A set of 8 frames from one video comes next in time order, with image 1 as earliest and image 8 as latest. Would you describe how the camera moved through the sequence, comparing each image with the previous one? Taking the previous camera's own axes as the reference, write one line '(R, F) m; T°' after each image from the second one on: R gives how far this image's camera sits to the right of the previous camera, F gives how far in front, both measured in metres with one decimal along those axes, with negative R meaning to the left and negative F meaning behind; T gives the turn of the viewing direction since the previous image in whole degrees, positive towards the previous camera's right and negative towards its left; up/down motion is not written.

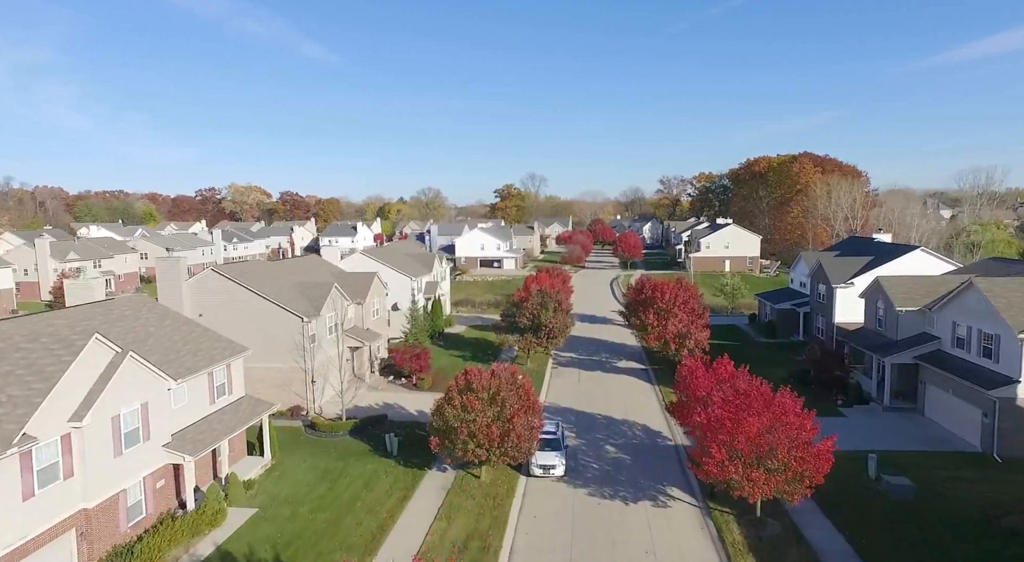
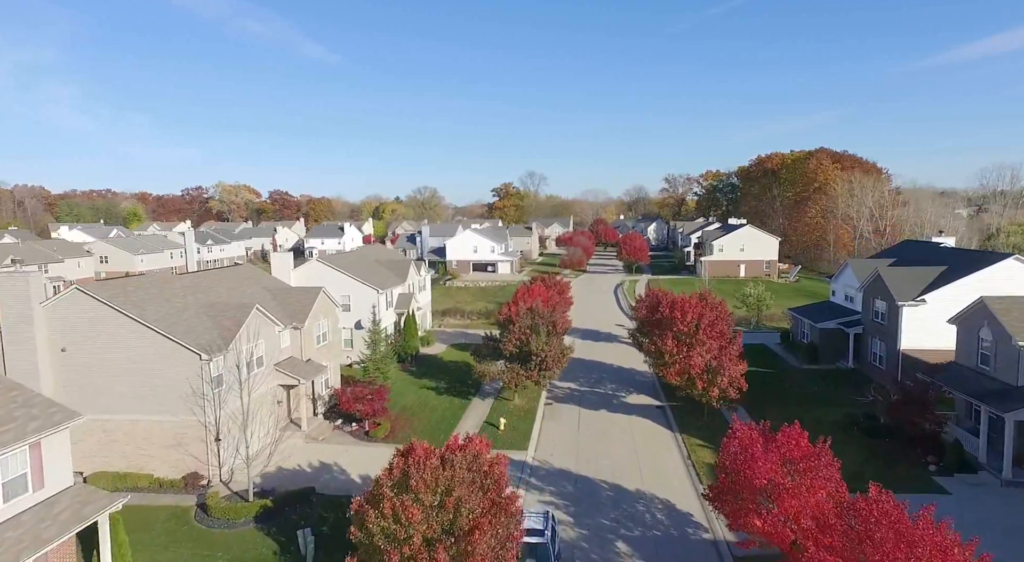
(+0.7, +6.9) m; 0°
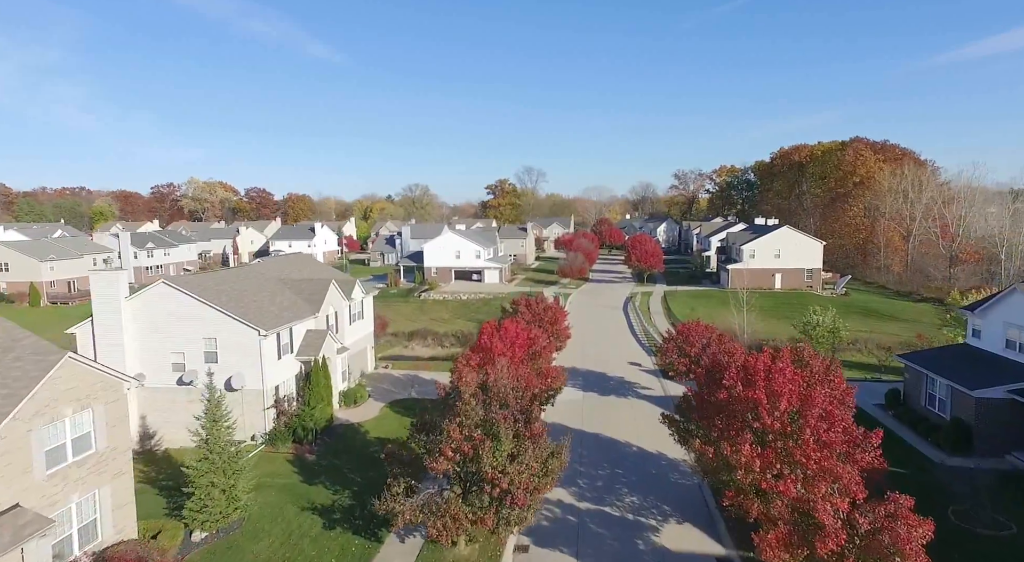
(+1.4, +12.8) m; 0°
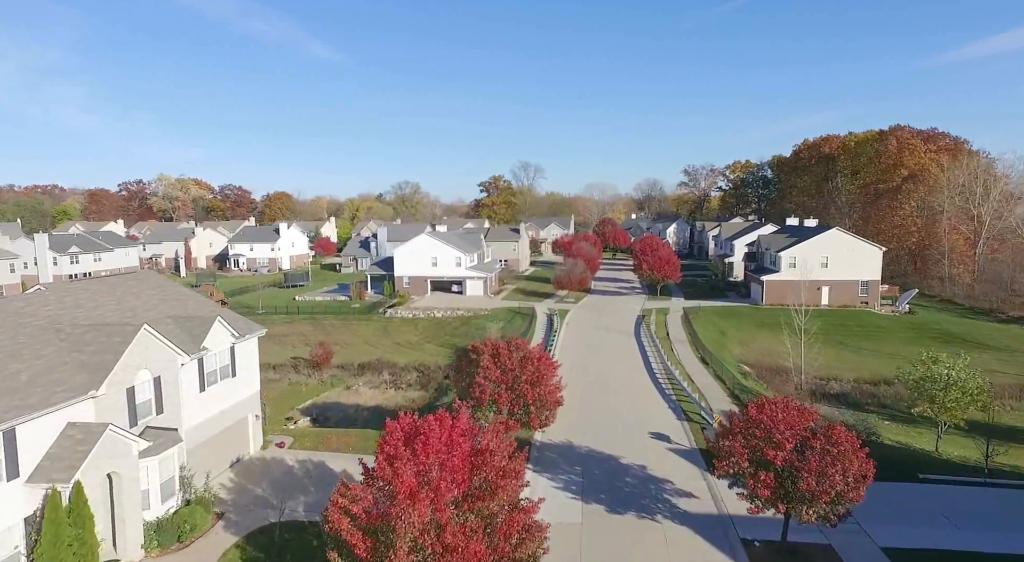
(+1.2, +11.7) m; 0°
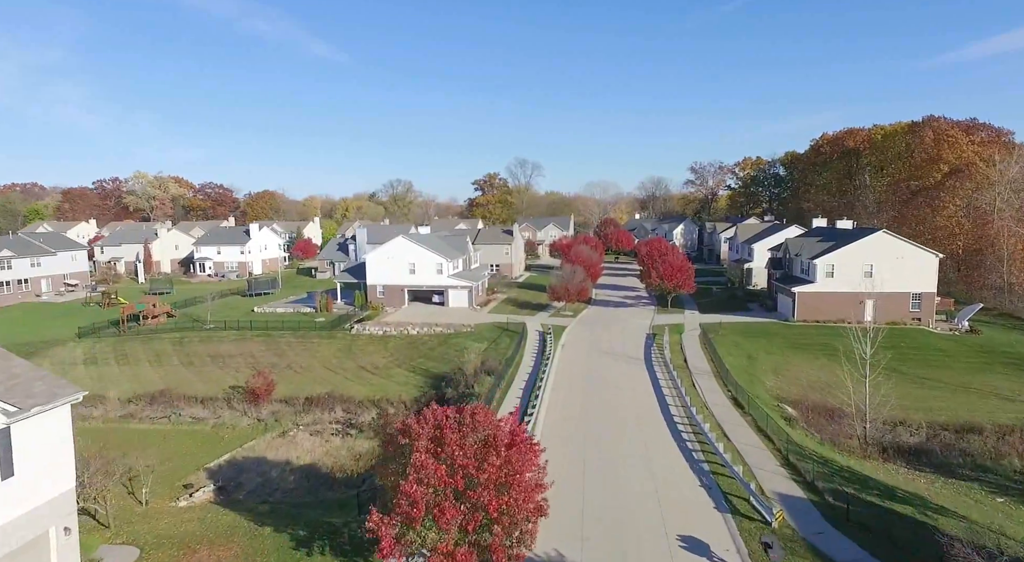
(+0.9, +7.7) m; 0°
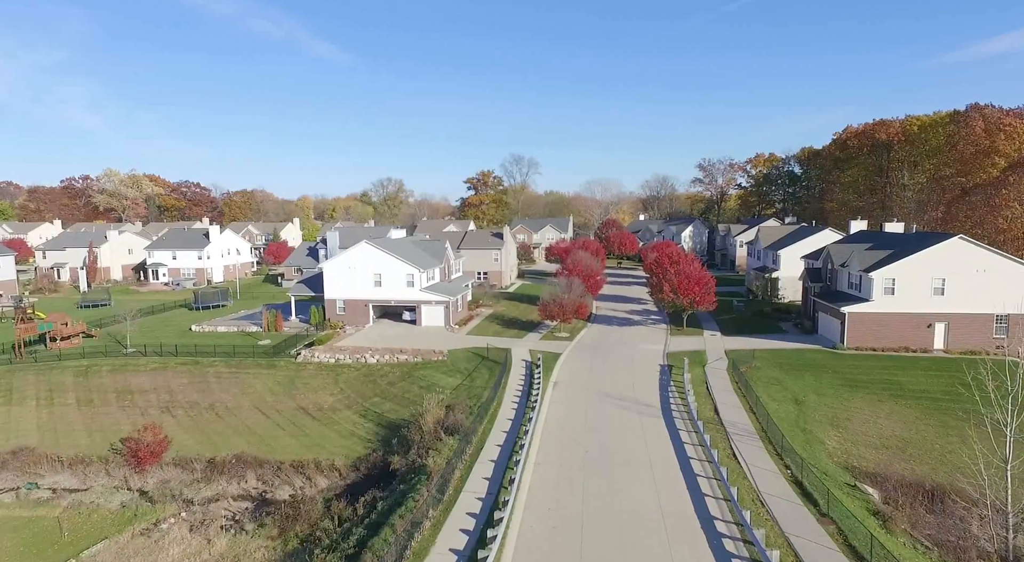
(+1.0, +8.5) m; 0°
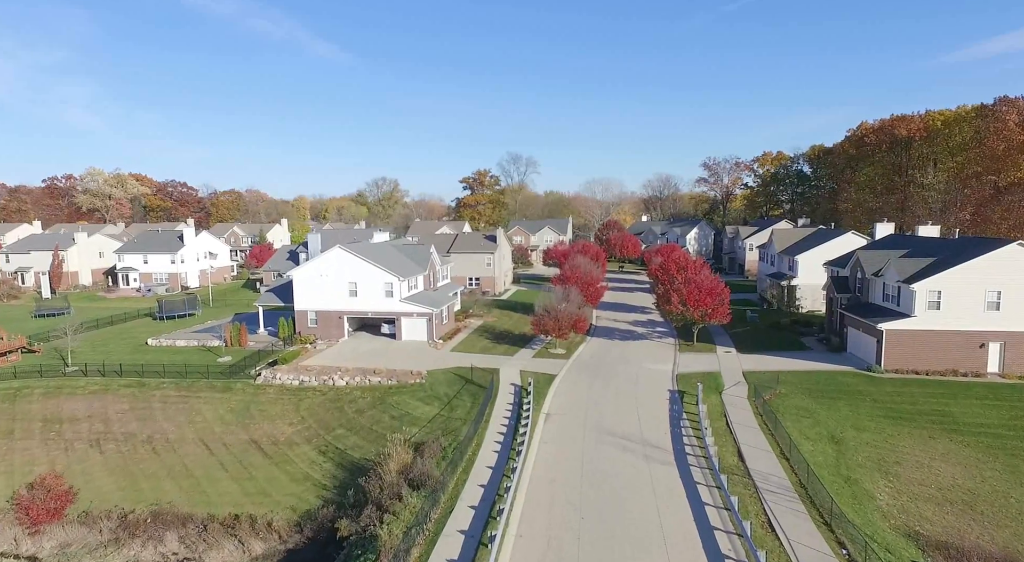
(+0.6, +4.5) m; 0°
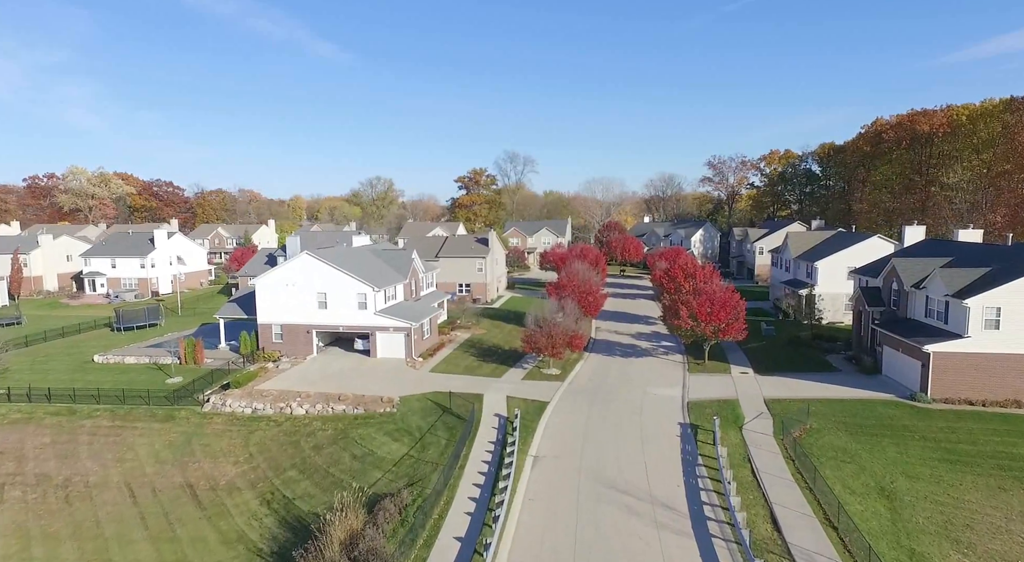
(+0.6, +4.4) m; 0°
